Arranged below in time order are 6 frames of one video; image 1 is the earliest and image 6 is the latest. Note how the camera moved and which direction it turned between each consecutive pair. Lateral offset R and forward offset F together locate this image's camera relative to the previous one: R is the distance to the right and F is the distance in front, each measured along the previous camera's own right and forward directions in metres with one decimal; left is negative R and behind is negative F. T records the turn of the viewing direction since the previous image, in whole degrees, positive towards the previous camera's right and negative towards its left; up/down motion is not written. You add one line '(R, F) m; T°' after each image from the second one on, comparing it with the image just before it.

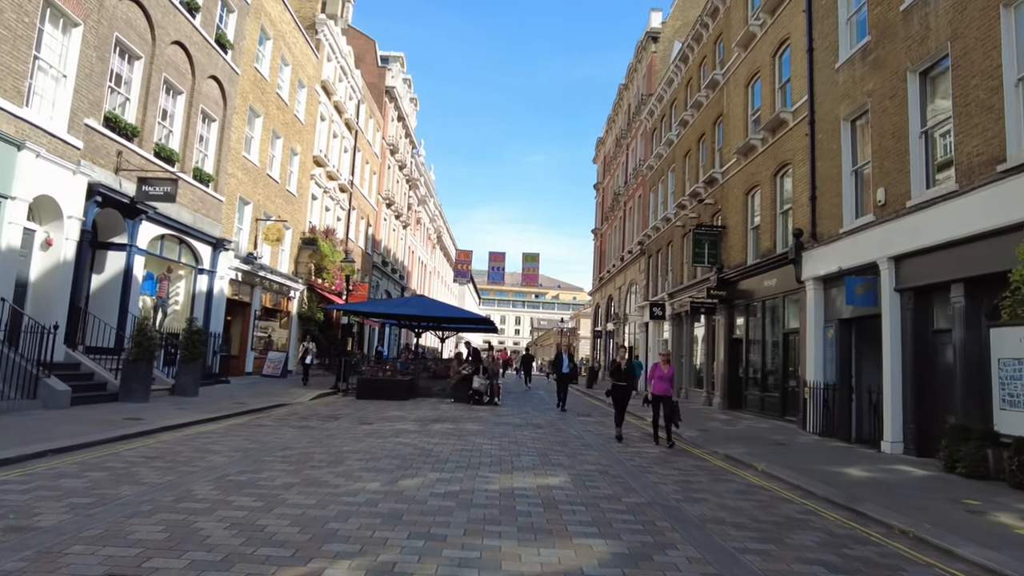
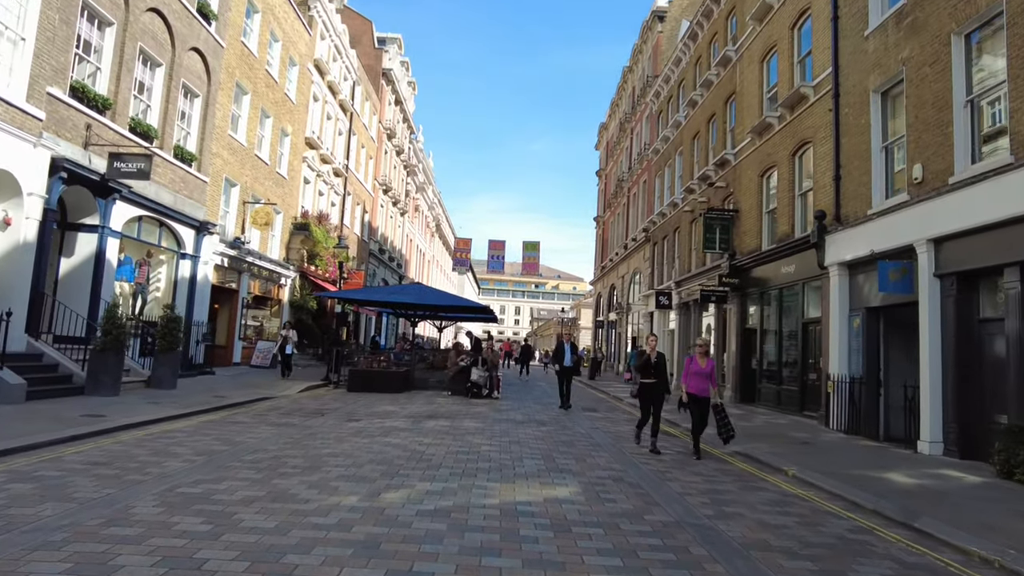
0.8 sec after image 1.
(0.0, +1.0) m; 0°
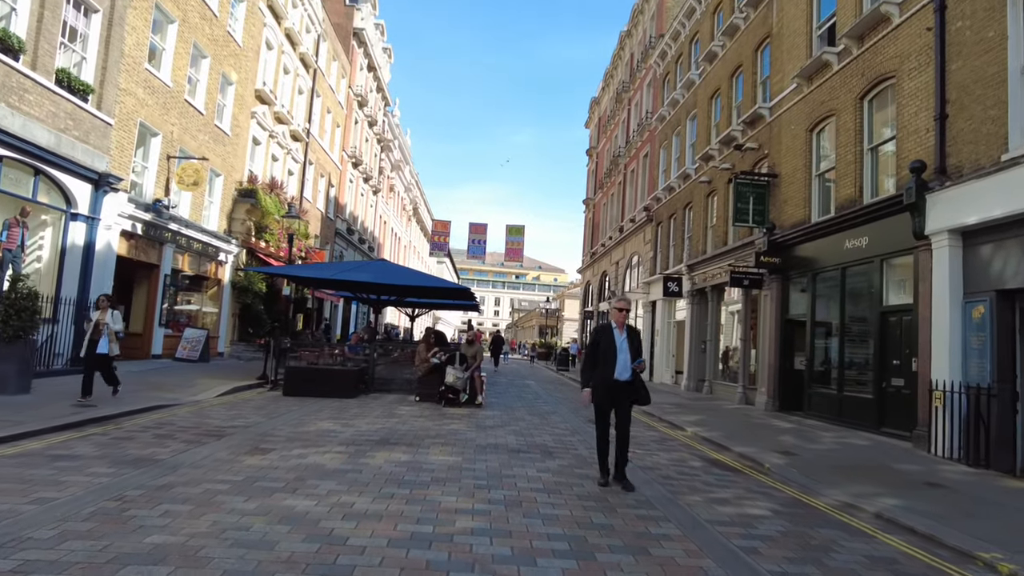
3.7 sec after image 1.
(-0.2, +3.7) m; +2°
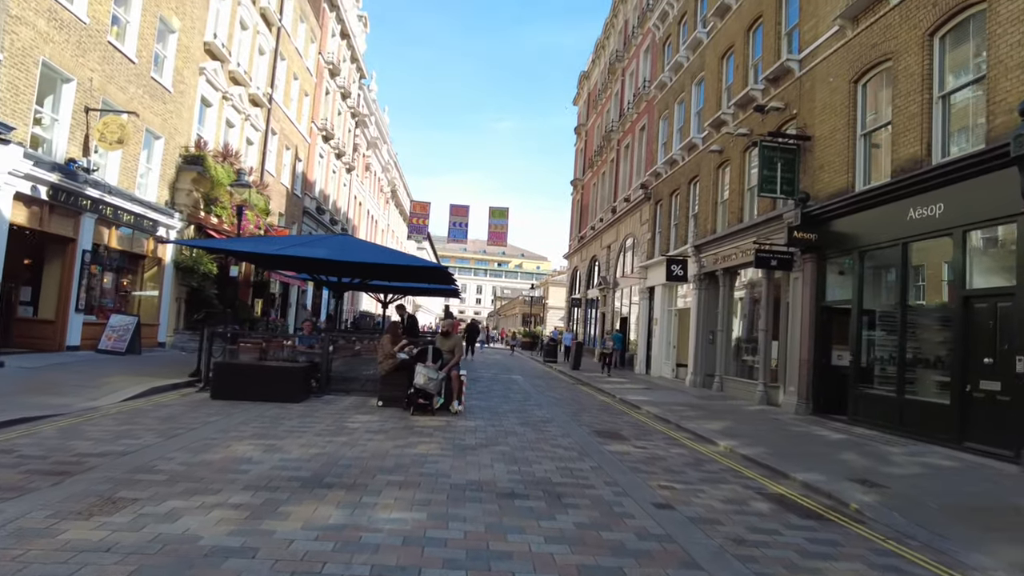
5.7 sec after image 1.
(-0.1, +2.5) m; +2°
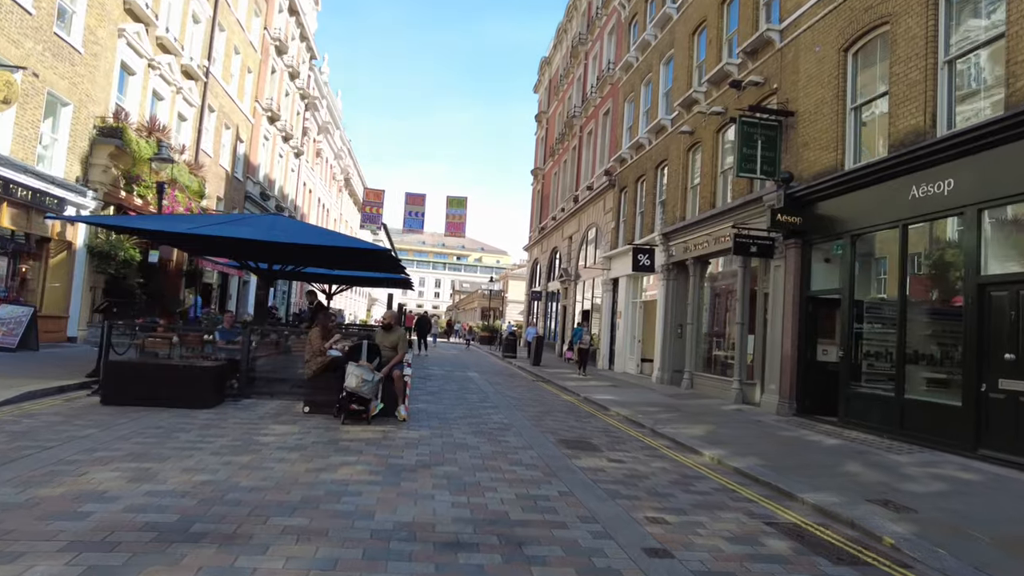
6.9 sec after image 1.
(+0.1, +1.5) m; +4°
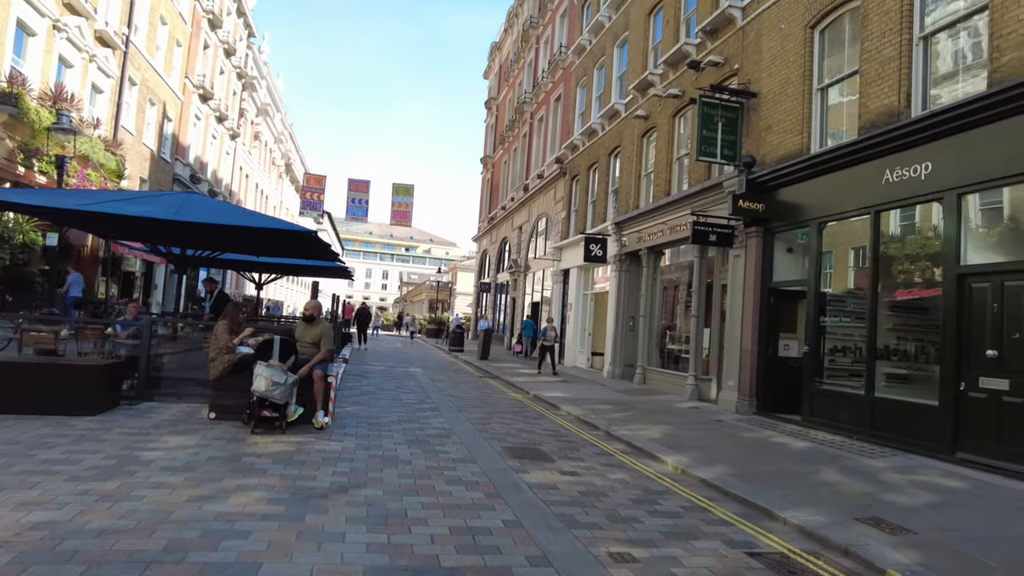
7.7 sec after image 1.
(+0.1, +1.0) m; +4°
